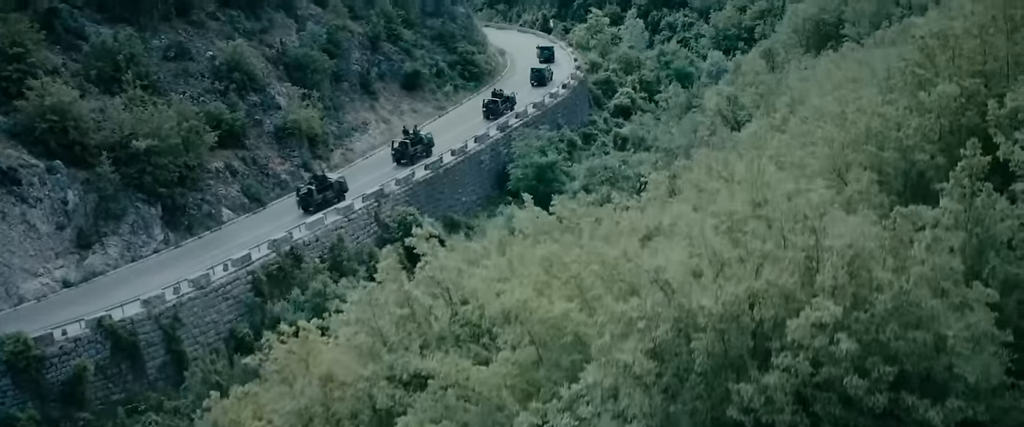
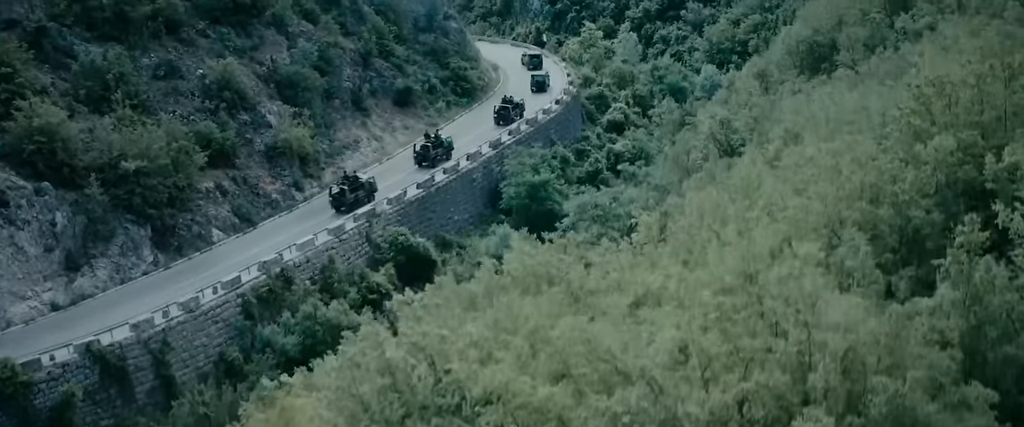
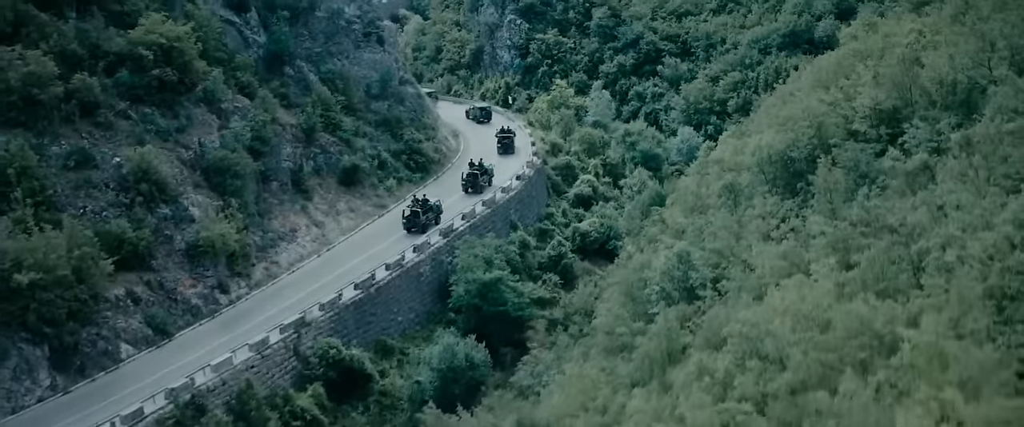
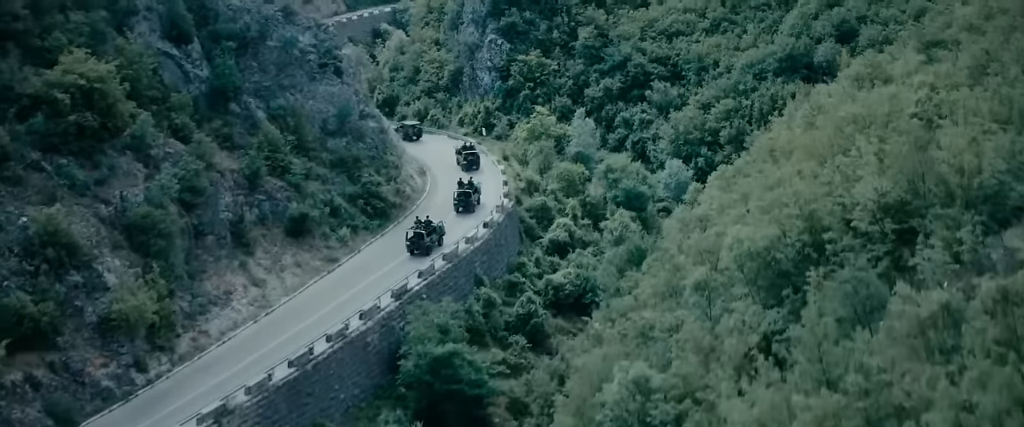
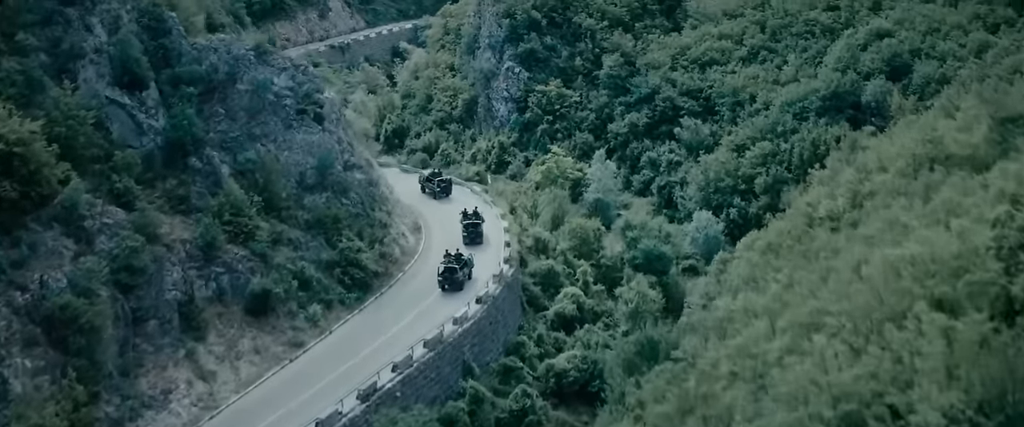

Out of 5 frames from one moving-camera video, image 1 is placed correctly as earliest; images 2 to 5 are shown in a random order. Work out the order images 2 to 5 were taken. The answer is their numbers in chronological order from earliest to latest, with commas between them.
2, 3, 4, 5
